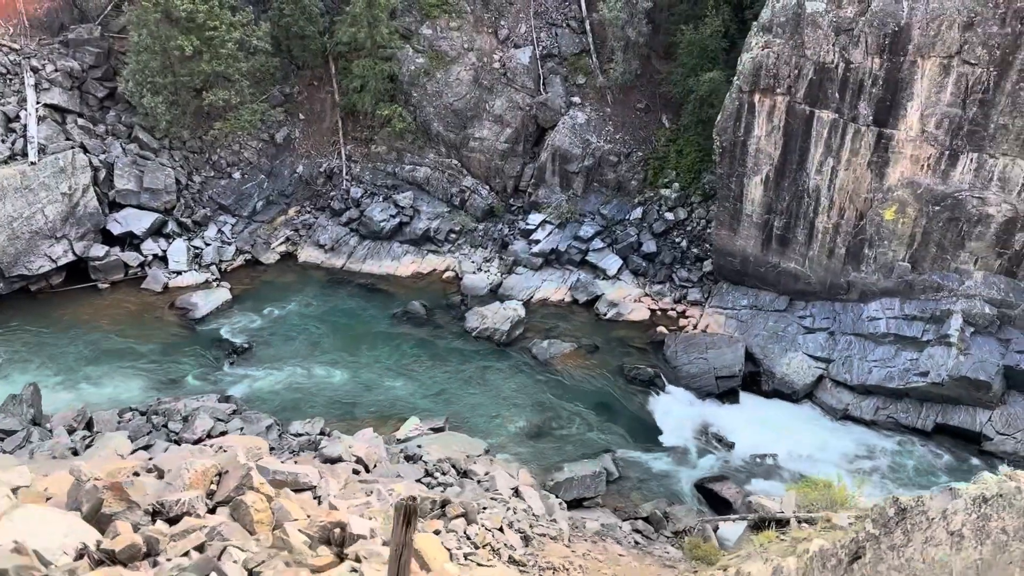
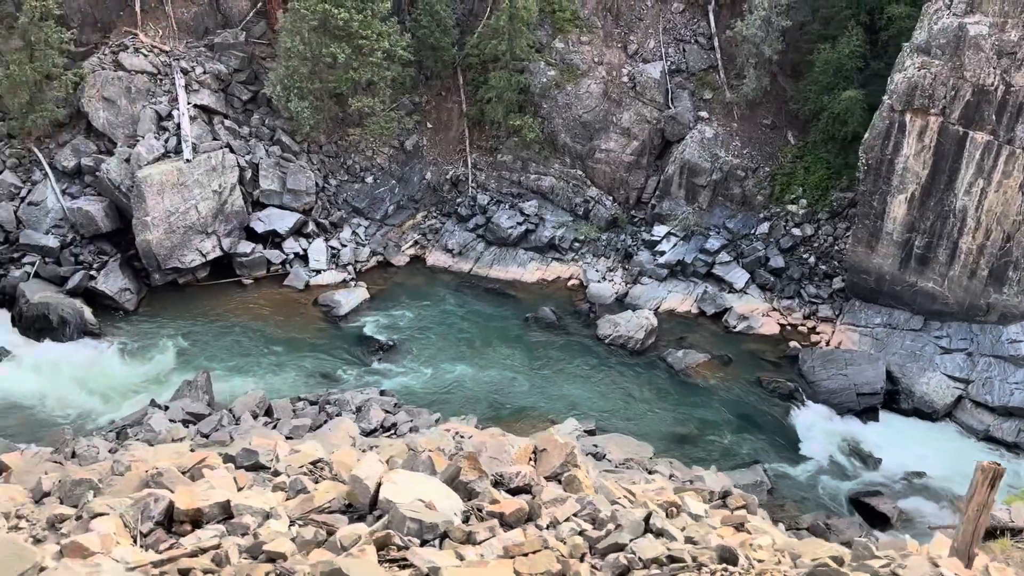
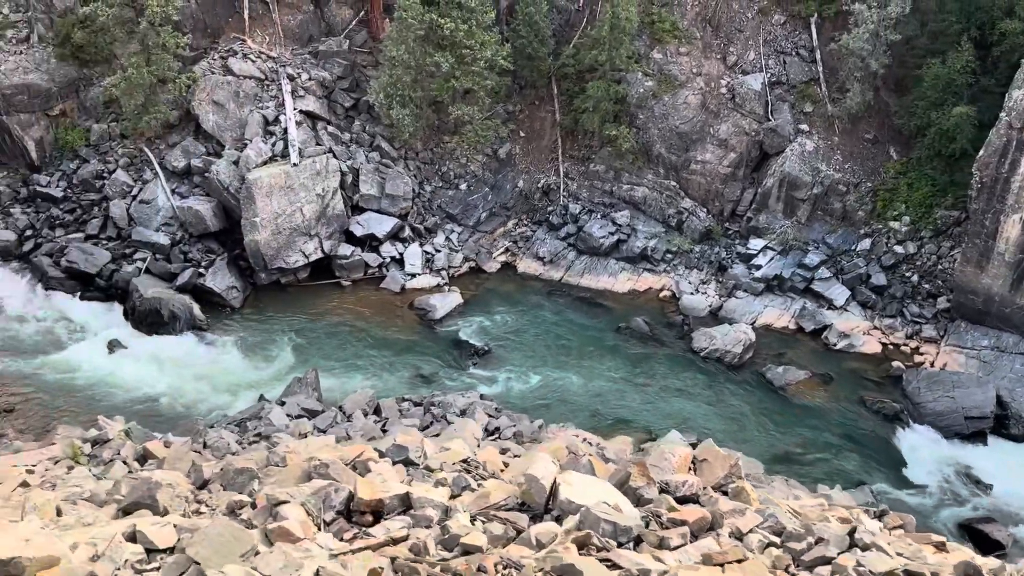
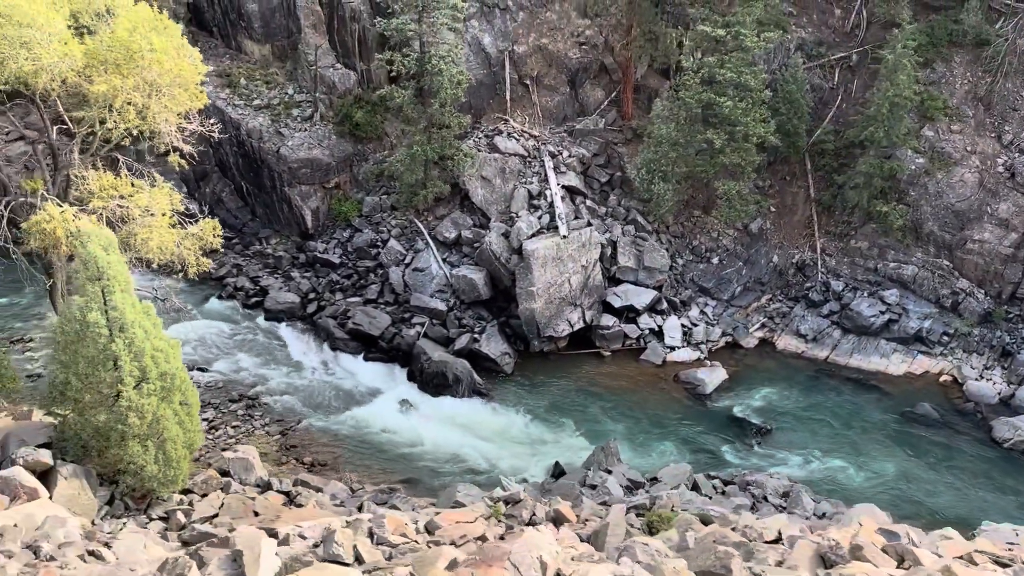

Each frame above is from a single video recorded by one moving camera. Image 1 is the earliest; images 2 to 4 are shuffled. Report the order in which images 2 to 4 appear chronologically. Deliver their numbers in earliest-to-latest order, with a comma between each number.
2, 3, 4
